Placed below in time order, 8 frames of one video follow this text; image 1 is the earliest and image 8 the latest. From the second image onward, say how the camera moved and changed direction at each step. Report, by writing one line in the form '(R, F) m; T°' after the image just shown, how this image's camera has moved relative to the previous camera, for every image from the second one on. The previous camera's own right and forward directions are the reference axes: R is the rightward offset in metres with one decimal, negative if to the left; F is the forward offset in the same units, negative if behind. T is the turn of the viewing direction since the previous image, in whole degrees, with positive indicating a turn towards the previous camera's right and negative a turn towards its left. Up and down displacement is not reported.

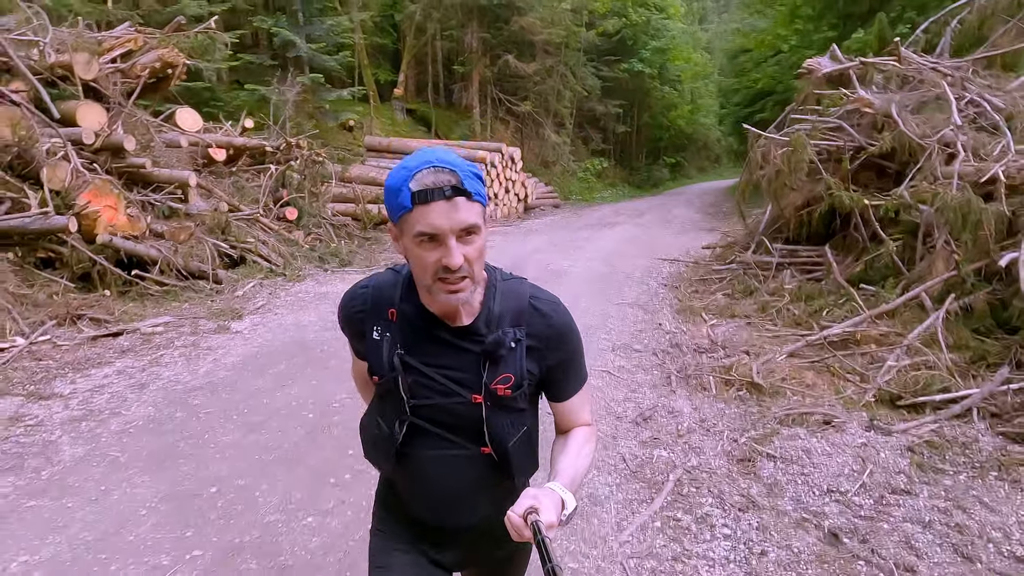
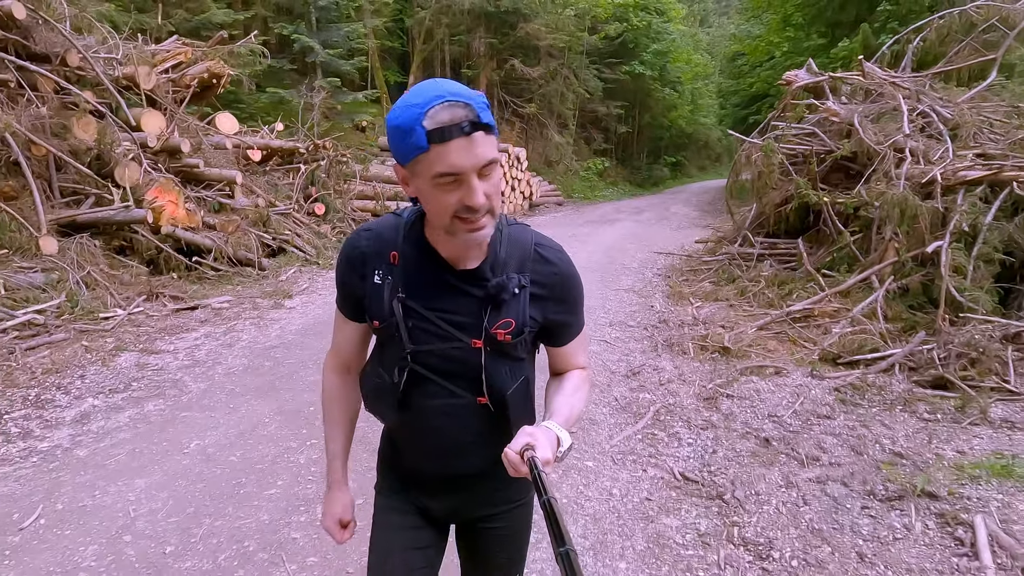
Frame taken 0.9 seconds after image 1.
(-0.1, -1.0) m; 0°
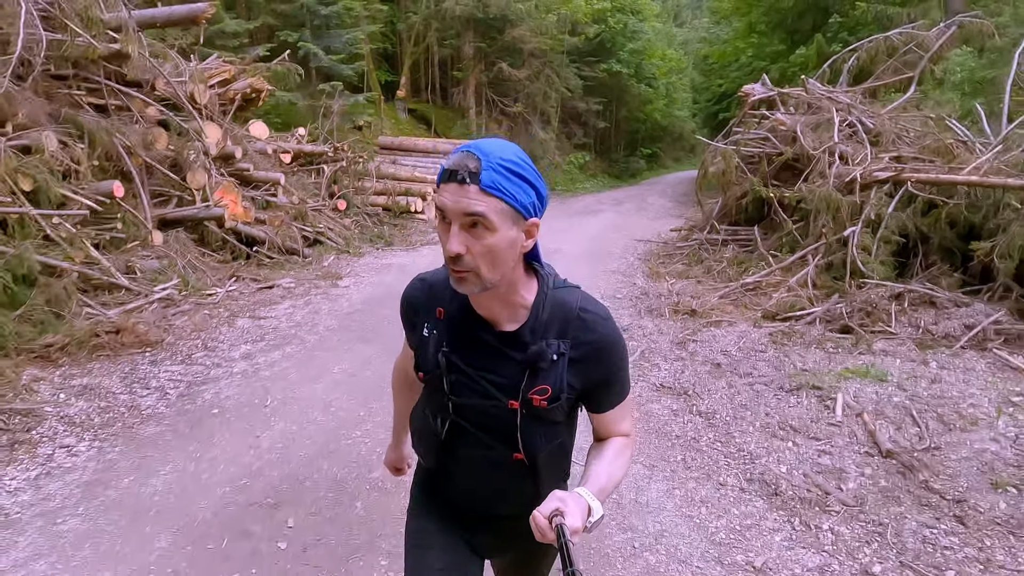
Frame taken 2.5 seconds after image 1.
(-0.4, -1.7) m; +2°
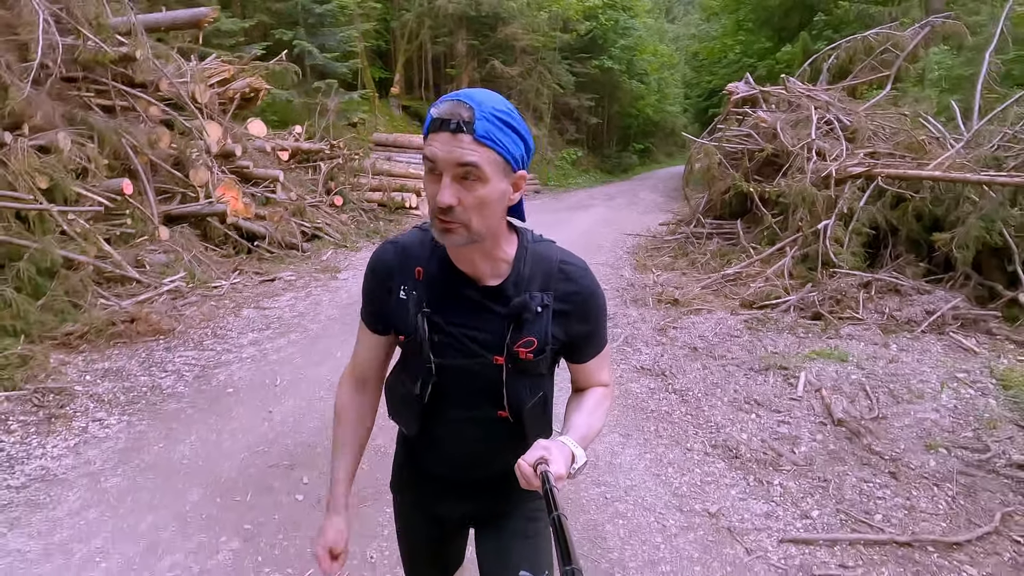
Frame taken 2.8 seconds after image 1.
(0.0, -0.4) m; 0°
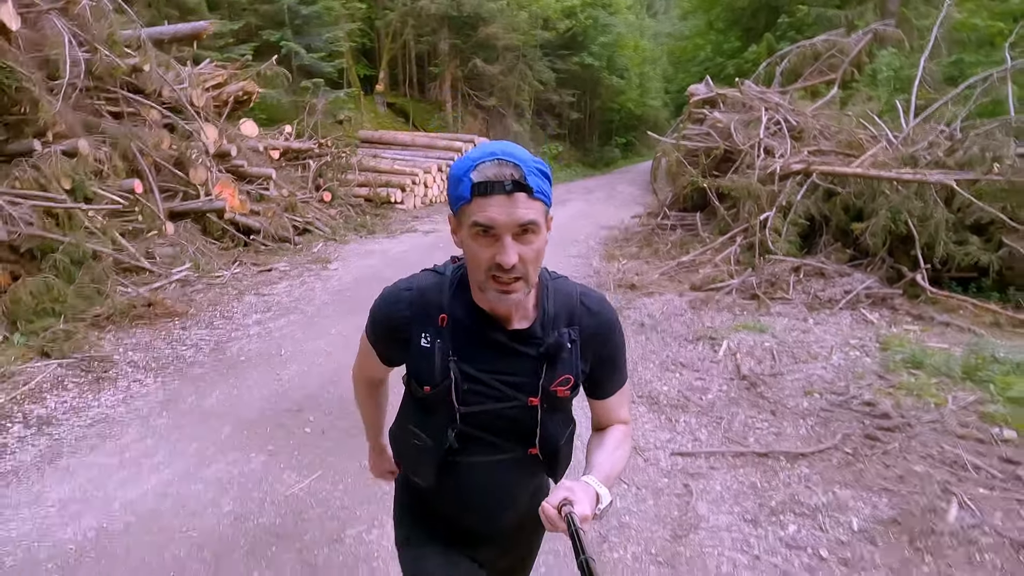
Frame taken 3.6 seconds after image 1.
(+0.2, -0.9) m; +1°
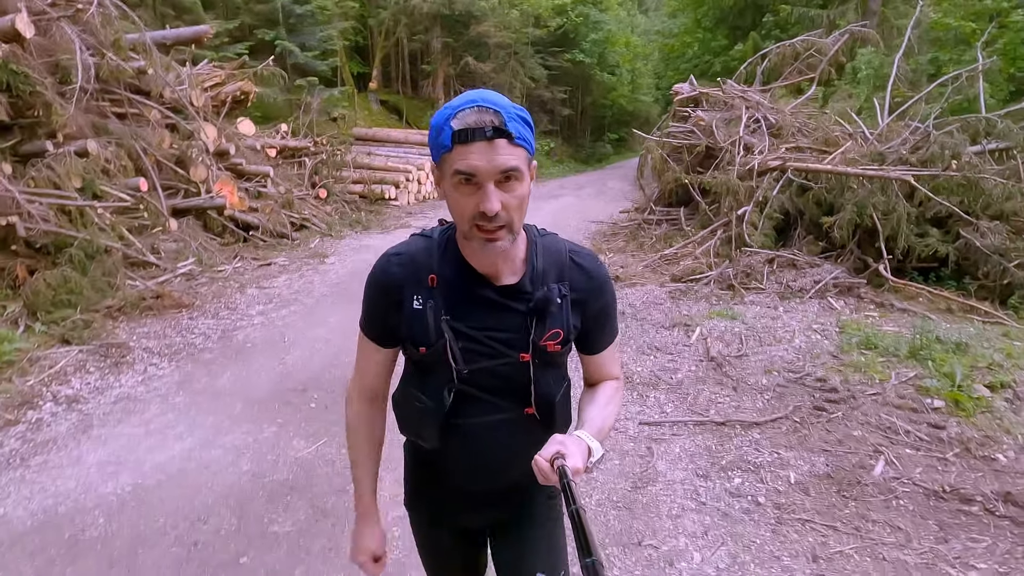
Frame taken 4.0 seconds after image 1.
(+0.1, -0.4) m; 0°
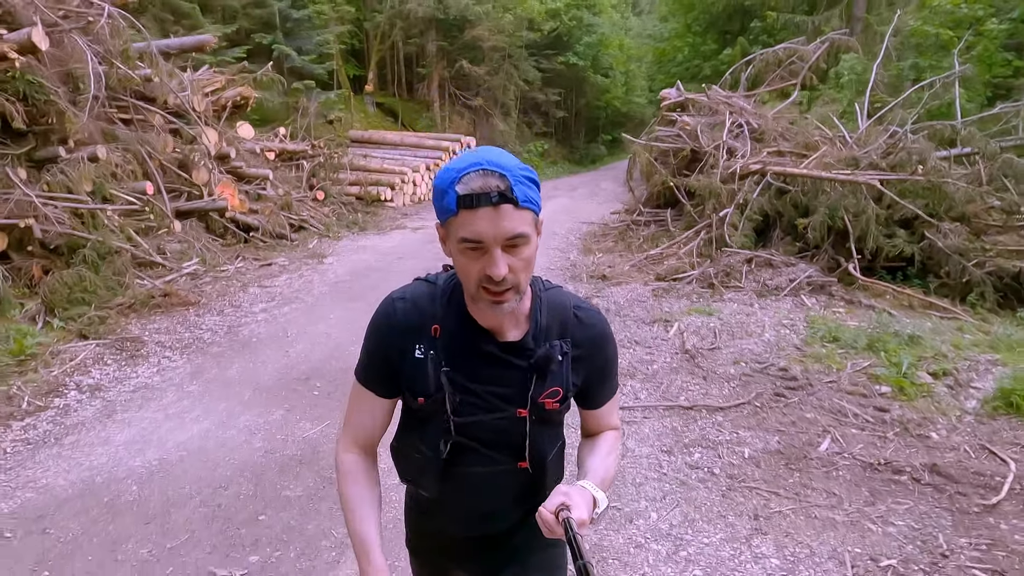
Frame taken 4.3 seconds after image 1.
(+0.1, -0.4) m; 0°
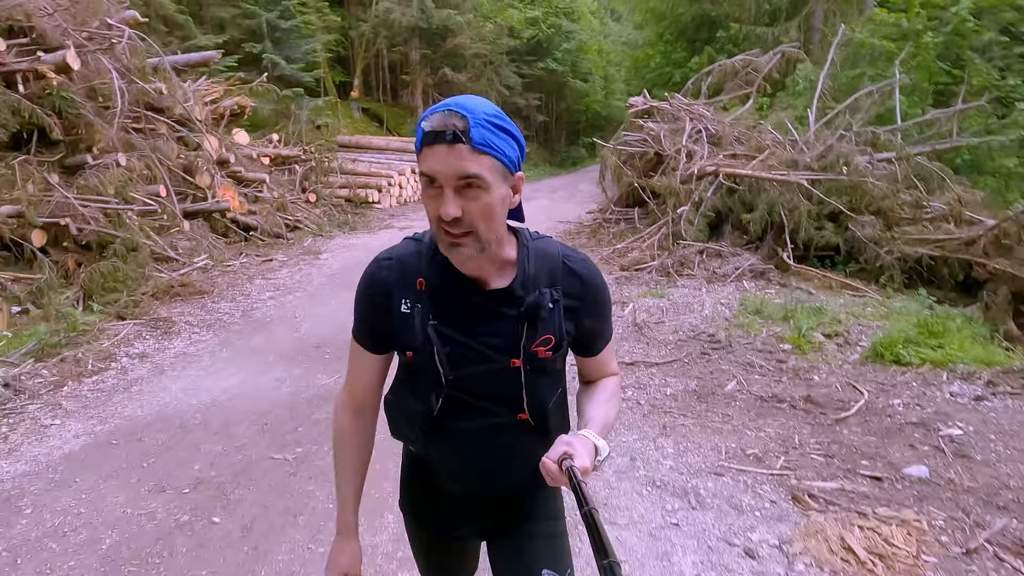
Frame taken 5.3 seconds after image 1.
(+0.1, -1.0) m; +1°
